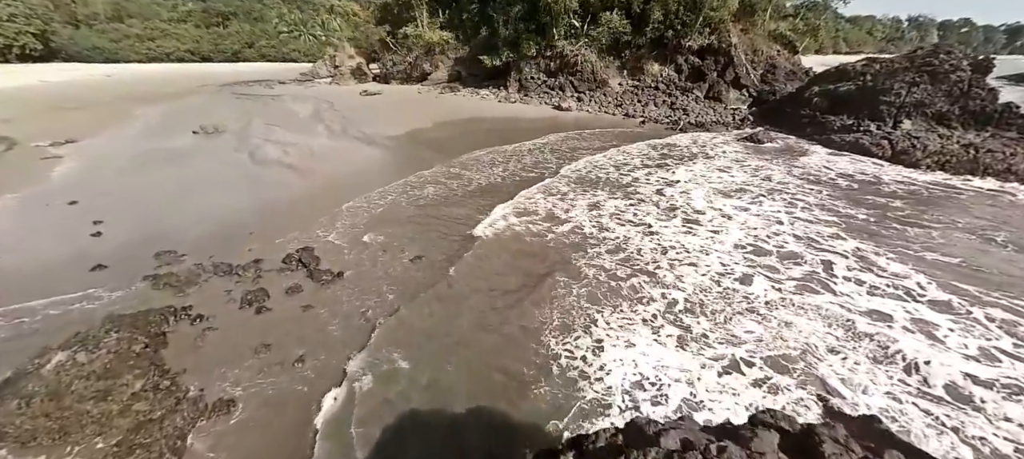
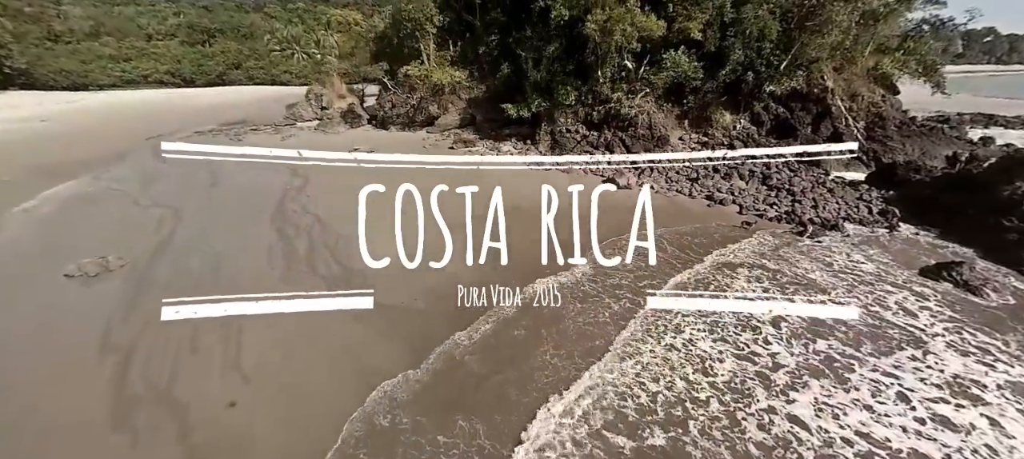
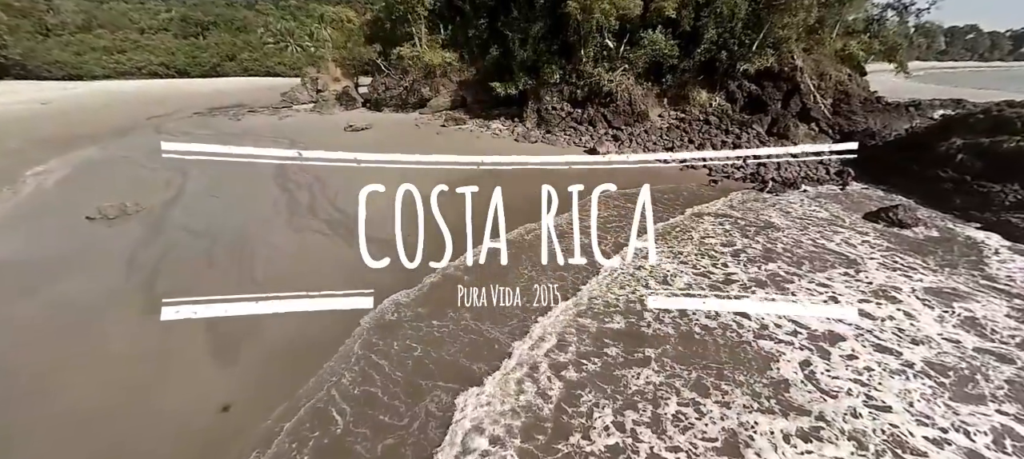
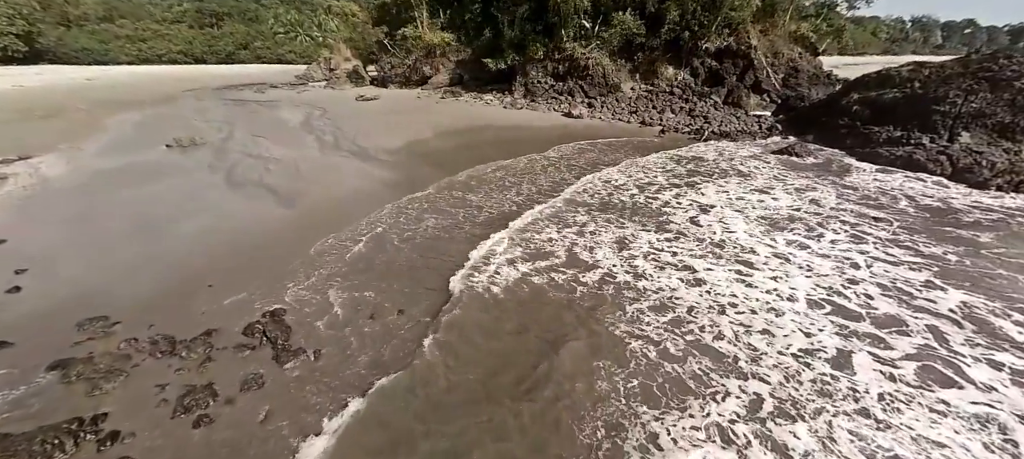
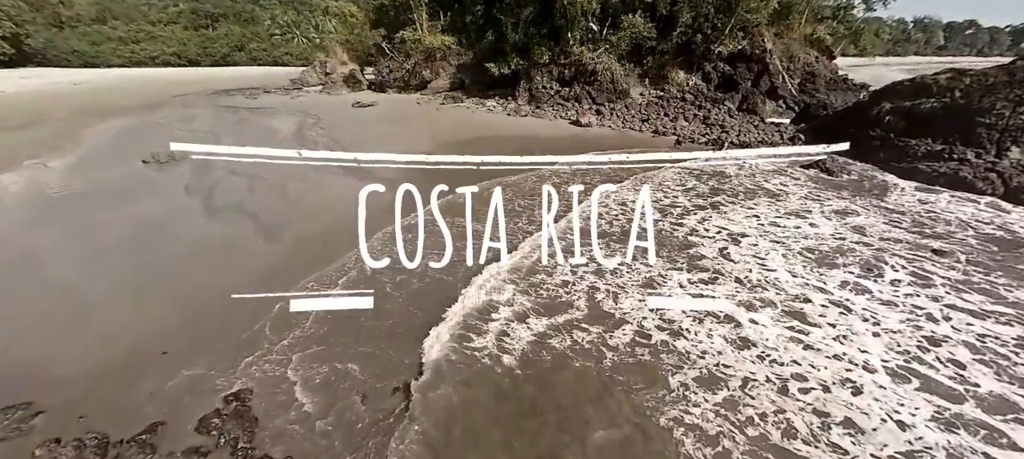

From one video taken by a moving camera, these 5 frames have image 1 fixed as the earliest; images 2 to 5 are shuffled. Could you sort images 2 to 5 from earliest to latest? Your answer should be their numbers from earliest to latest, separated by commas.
4, 5, 3, 2
